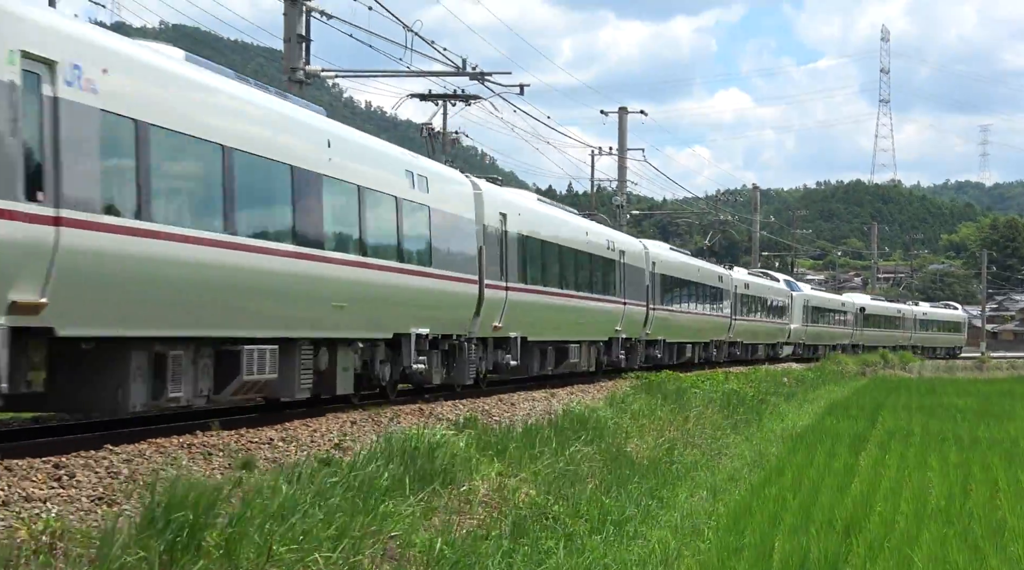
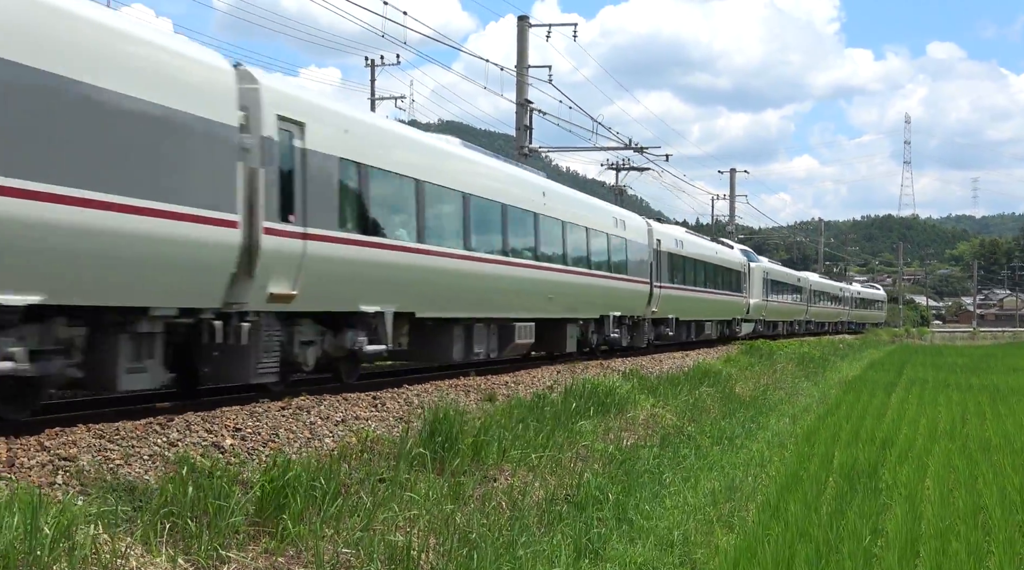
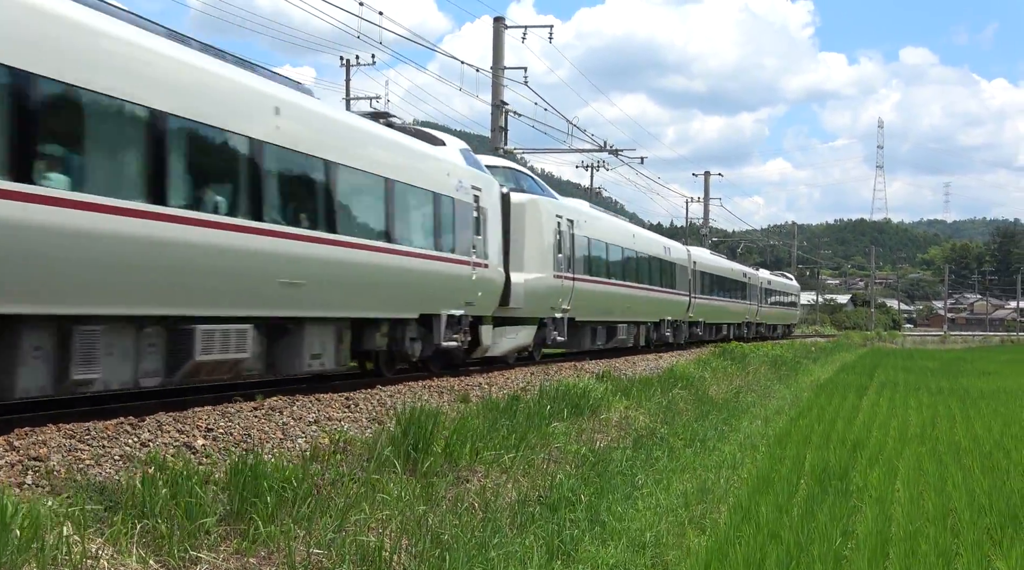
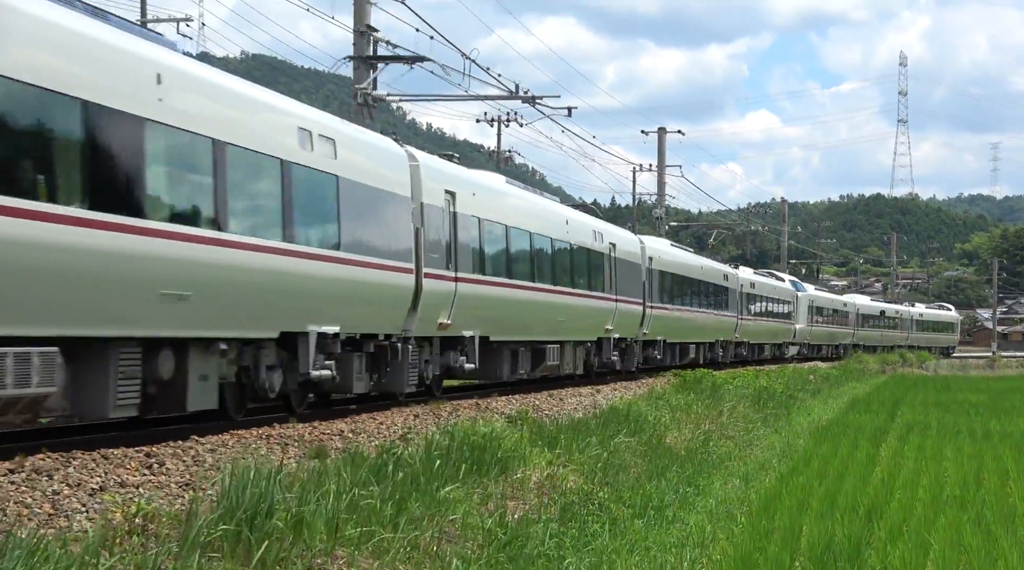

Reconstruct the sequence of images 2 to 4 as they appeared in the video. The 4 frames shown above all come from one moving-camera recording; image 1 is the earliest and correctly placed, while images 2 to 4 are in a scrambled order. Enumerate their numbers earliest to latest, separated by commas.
4, 2, 3
